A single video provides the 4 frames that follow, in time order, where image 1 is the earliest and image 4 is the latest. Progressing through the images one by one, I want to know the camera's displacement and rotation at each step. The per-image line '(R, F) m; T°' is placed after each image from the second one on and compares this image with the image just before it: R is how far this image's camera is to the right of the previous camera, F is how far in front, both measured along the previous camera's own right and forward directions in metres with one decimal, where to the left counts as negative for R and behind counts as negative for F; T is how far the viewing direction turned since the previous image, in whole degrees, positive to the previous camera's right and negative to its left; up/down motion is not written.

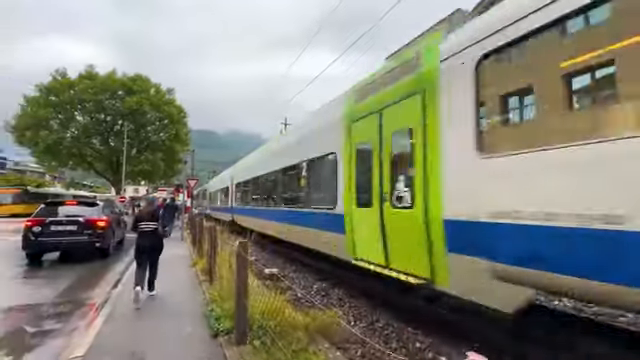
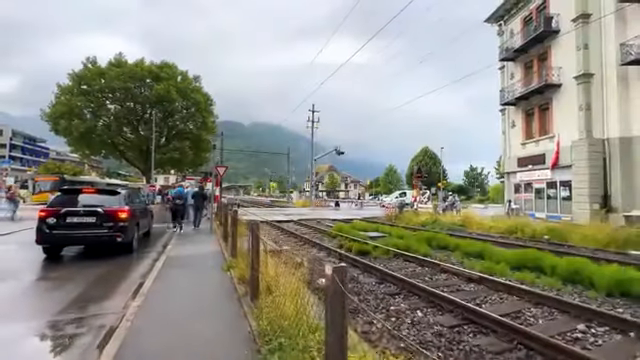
(-0.7, +2.2) m; -3°
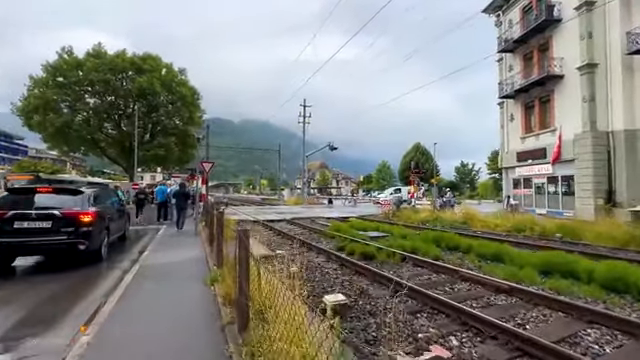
(-0.2, +1.6) m; +1°
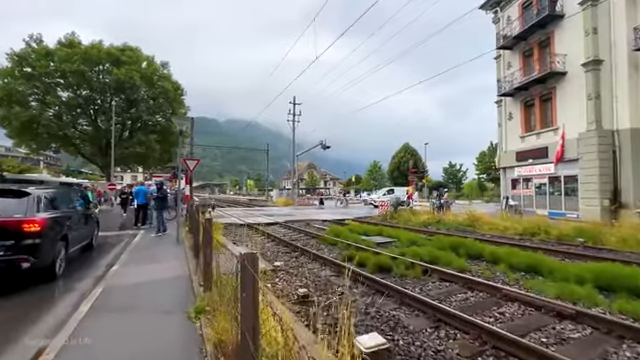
(-0.4, +2.0) m; +2°
